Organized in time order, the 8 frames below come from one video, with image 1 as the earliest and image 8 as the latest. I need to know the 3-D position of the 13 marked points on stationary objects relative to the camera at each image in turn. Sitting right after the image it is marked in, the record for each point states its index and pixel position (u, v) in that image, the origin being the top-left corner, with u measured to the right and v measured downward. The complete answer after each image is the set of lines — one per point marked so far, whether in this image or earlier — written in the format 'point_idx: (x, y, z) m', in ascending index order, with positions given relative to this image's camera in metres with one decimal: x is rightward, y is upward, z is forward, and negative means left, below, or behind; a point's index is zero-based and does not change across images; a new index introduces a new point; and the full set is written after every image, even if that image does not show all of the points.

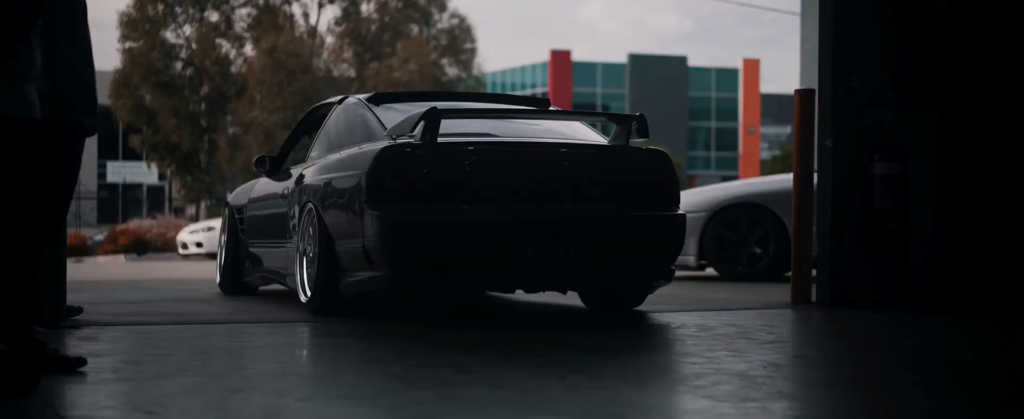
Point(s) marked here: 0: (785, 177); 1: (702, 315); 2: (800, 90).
0: (+2.4, +0.3, +11.2) m
1: (+1.1, -0.6, +7.3) m
2: (+1.9, +0.8, +8.2) m
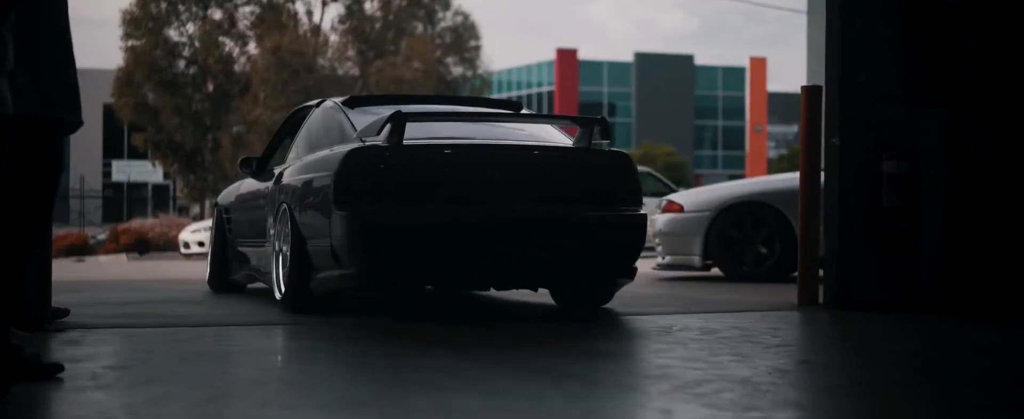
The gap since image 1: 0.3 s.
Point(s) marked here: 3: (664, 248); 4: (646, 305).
0: (+2.5, +0.3, +11.0) m
1: (+1.1, -0.6, +7.2) m
2: (+1.9, +0.8, +8.0) m
3: (+1.4, -0.3, +11.2) m
4: (+0.9, -0.6, +8.3) m
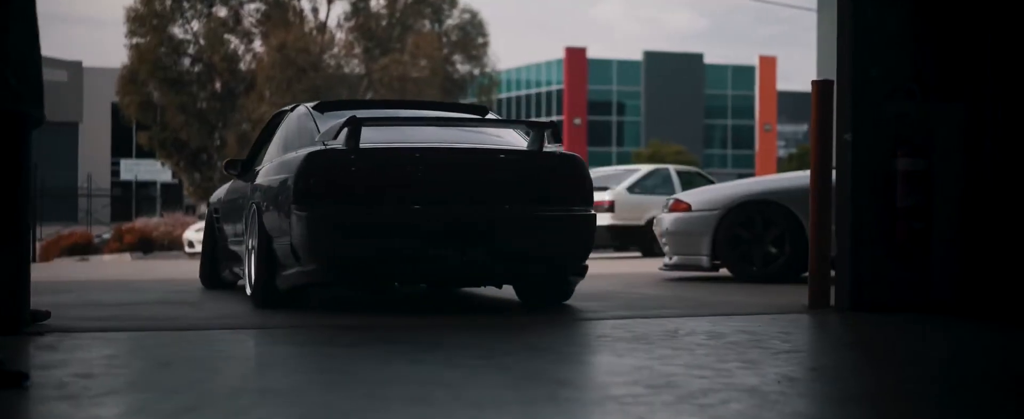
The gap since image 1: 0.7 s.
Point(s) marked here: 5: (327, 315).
0: (+2.5, +0.3, +10.8) m
1: (+1.1, -0.6, +6.9) m
2: (+1.9, +0.8, +7.7) m
3: (+1.4, -0.3, +10.9) m
4: (+0.9, -0.6, +8.0) m
5: (-1.1, -0.6, +7.4) m
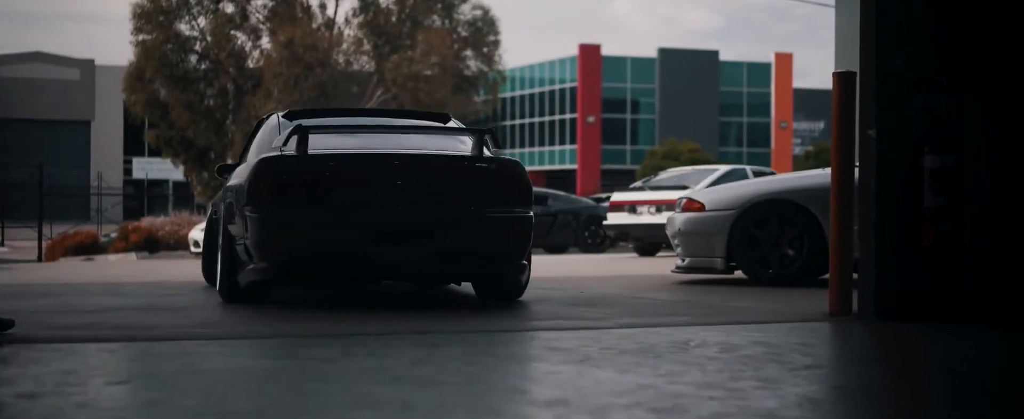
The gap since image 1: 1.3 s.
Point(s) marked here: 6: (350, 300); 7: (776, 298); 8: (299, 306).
0: (+2.5, +0.3, +10.3) m
1: (+1.1, -0.6, +6.4) m
2: (+1.9, +0.8, +7.2) m
3: (+1.4, -0.3, +10.5) m
4: (+0.9, -0.6, +7.5) m
5: (-1.1, -0.6, +6.9) m
6: (-1.1, -0.6, +8.9) m
7: (+1.9, -0.6, +8.9) m
8: (-1.4, -0.6, +8.2) m
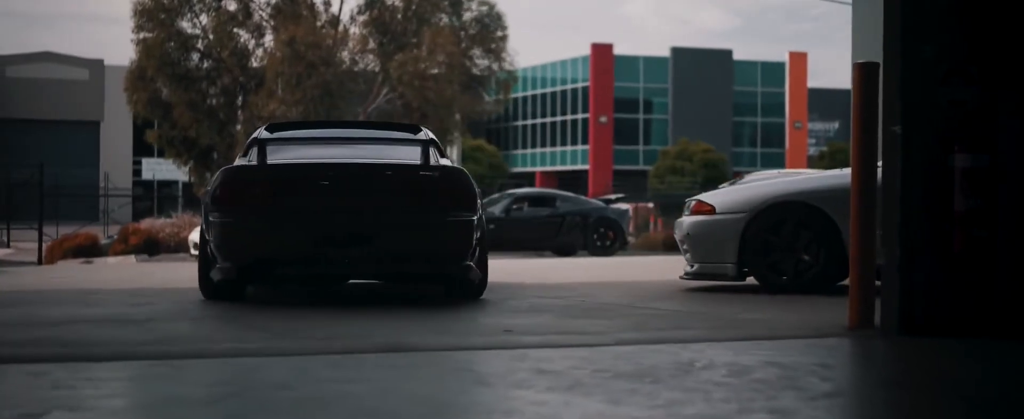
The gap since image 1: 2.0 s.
0: (+2.5, +0.3, +9.6) m
1: (+1.0, -0.6, +5.8) m
2: (+1.8, +0.8, +6.6) m
3: (+1.4, -0.3, +9.8) m
4: (+0.9, -0.6, +6.9) m
5: (-1.2, -0.7, +6.3) m
6: (-1.2, -0.7, +8.3) m
7: (+1.8, -0.6, +8.3) m
8: (-1.4, -0.7, +7.6) m
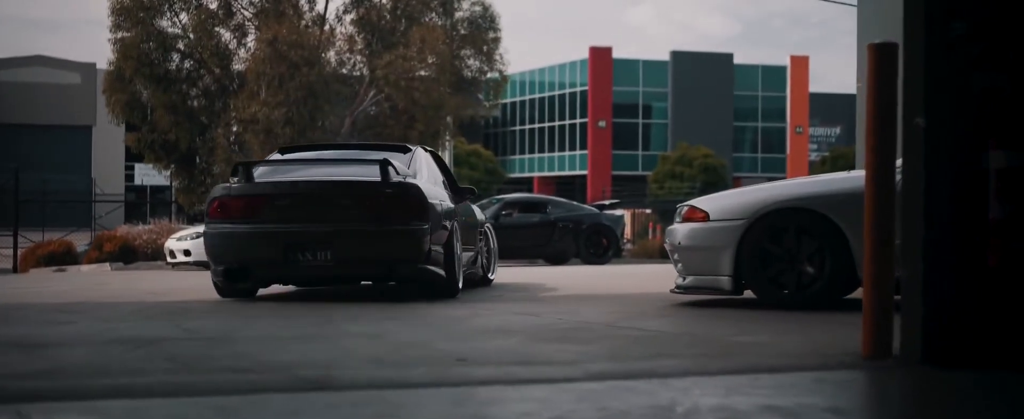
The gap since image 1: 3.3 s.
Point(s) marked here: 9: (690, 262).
0: (+2.3, +0.2, +8.6) m
1: (+0.8, -0.7, +4.8) m
2: (+1.6, +0.7, +5.6) m
3: (+1.2, -0.4, +8.8) m
4: (+0.6, -0.7, +5.9) m
5: (-1.4, -0.7, +5.3) m
6: (-1.4, -0.7, +7.3) m
7: (+1.6, -0.7, +7.3) m
8: (-1.6, -0.7, +6.6) m
9: (+1.2, -0.4, +8.8) m
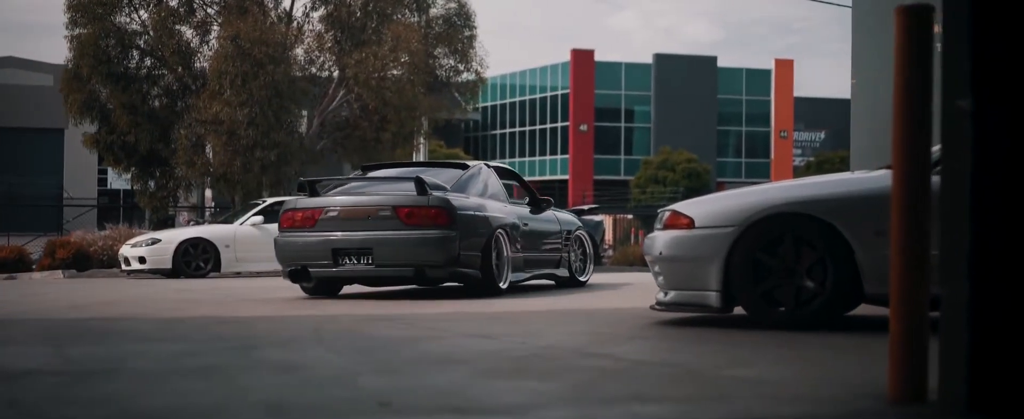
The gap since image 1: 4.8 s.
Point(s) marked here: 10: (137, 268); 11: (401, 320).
0: (+2.0, +0.2, +7.5) m
1: (+0.6, -0.7, +3.7) m
2: (+1.4, +0.7, +4.5) m
3: (+0.9, -0.4, +7.7) m
4: (+0.4, -0.7, +4.8) m
5: (-1.6, -0.7, +4.2) m
6: (-1.6, -0.7, +6.2) m
7: (+1.4, -0.7, +6.2) m
8: (-1.9, -0.7, +5.4) m
9: (+1.0, -0.4, +7.7) m
10: (-5.0, -0.8, +16.7) m
11: (-0.7, -0.7, +8.3) m
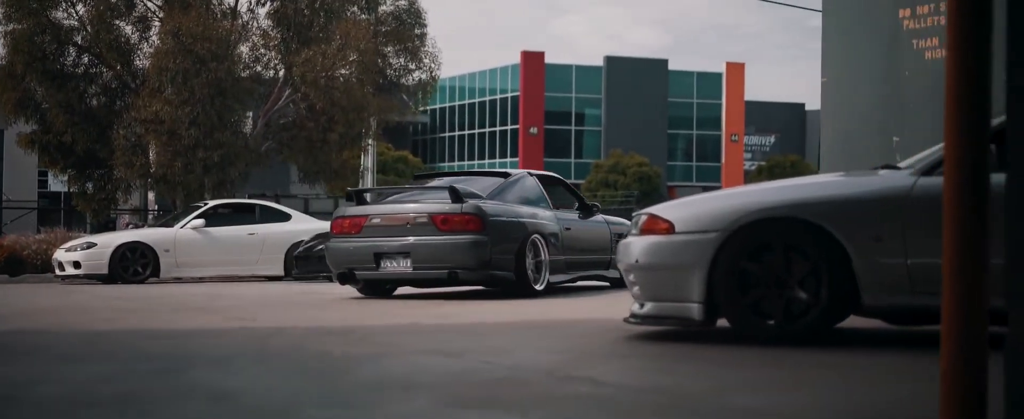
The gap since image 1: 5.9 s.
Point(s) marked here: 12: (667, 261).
0: (+1.8, +0.2, +6.9) m
1: (+0.6, -0.7, +3.0) m
2: (+1.3, +0.7, +3.8) m
3: (+0.7, -0.5, +7.0) m
4: (+0.3, -0.7, +4.1) m
5: (-1.6, -0.7, +3.4) m
6: (-1.8, -0.7, +5.4) m
7: (+1.2, -0.7, +5.5) m
8: (-2.0, -0.7, +4.7) m
9: (+0.8, -0.4, +7.0) m
10: (-5.6, -0.8, +15.8) m
11: (-1.0, -0.8, +7.5) m
12: (+0.9, -0.3, +6.9) m
